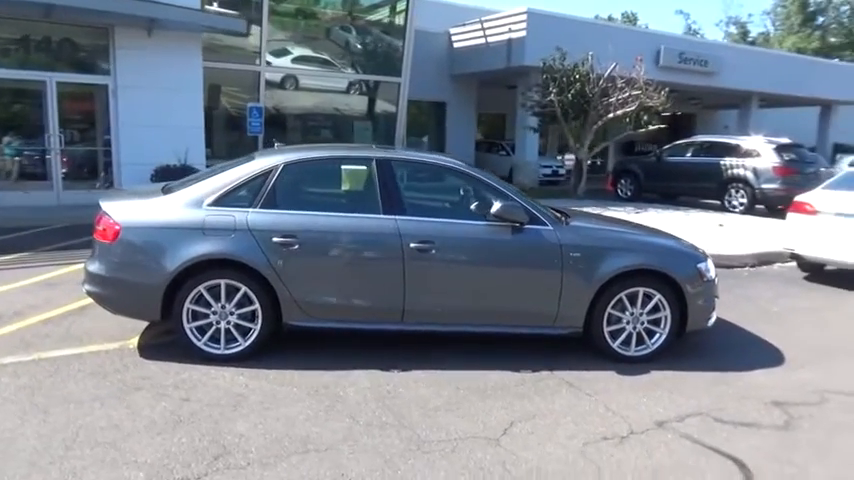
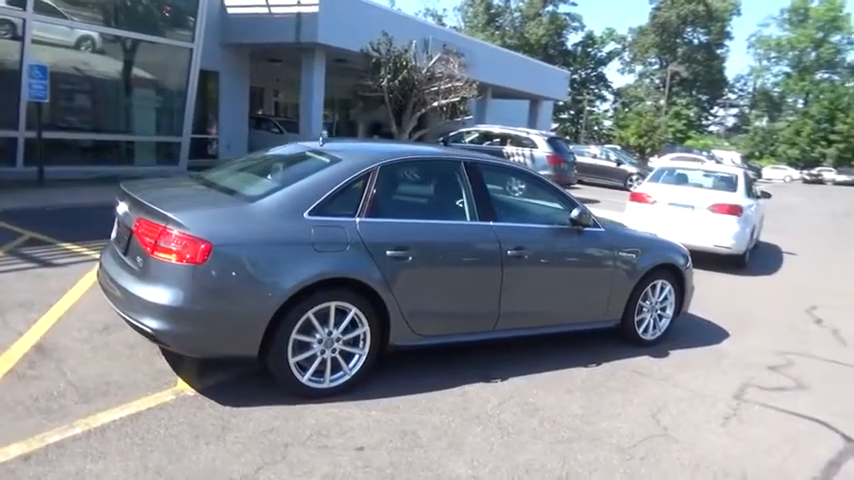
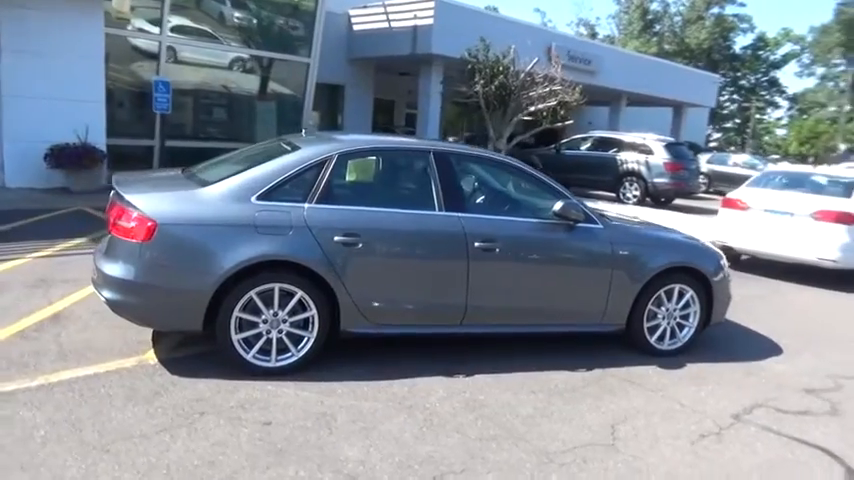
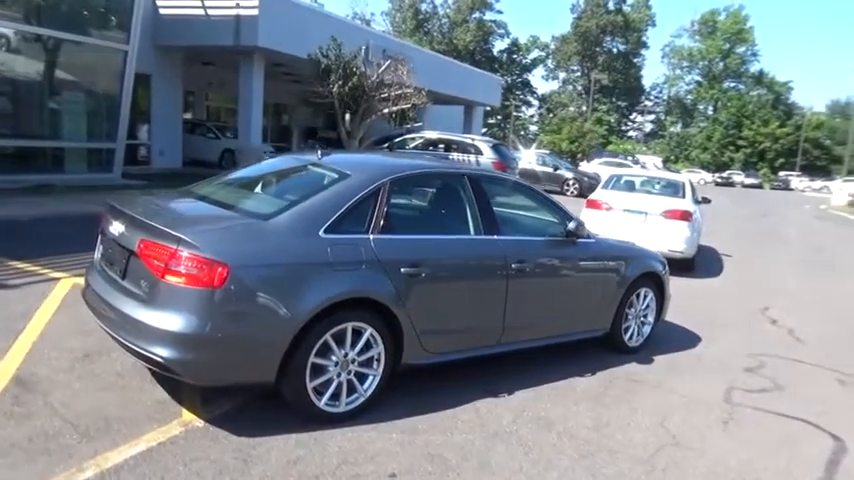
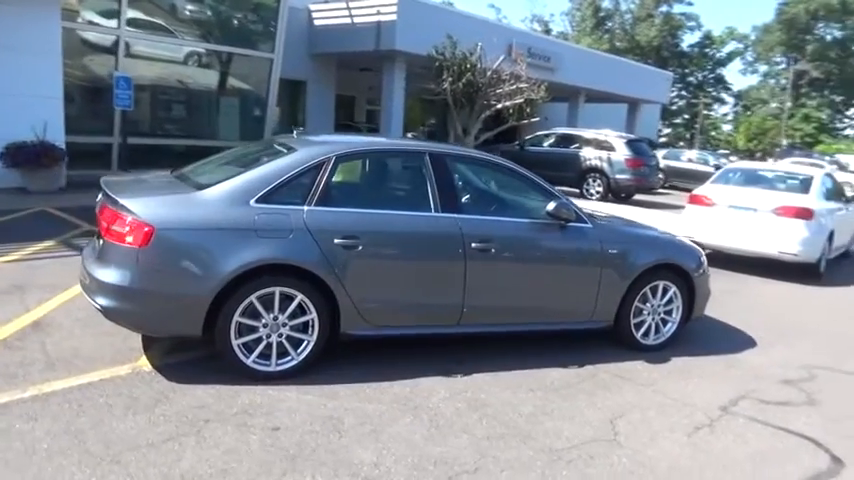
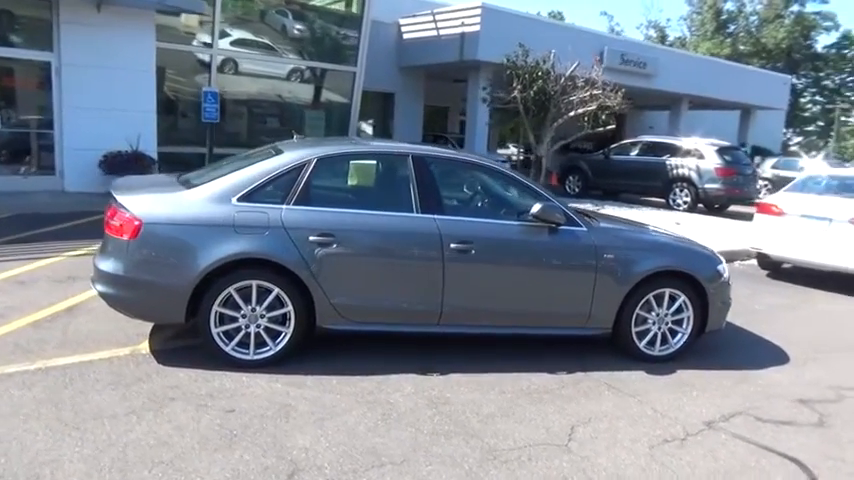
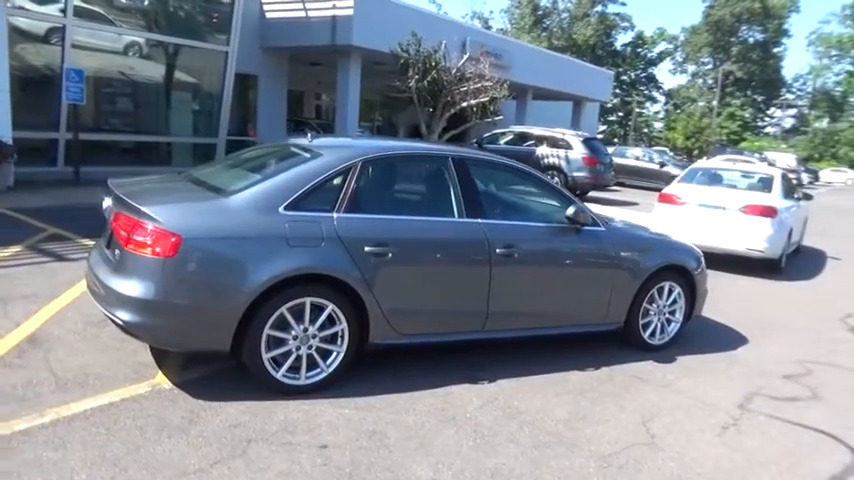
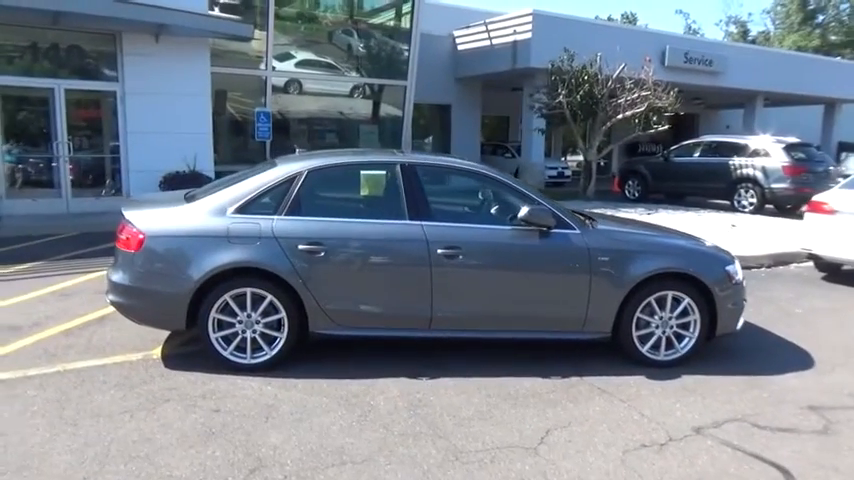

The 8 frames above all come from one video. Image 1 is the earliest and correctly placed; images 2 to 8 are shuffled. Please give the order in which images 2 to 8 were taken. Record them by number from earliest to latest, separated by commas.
8, 6, 3, 5, 7, 2, 4
